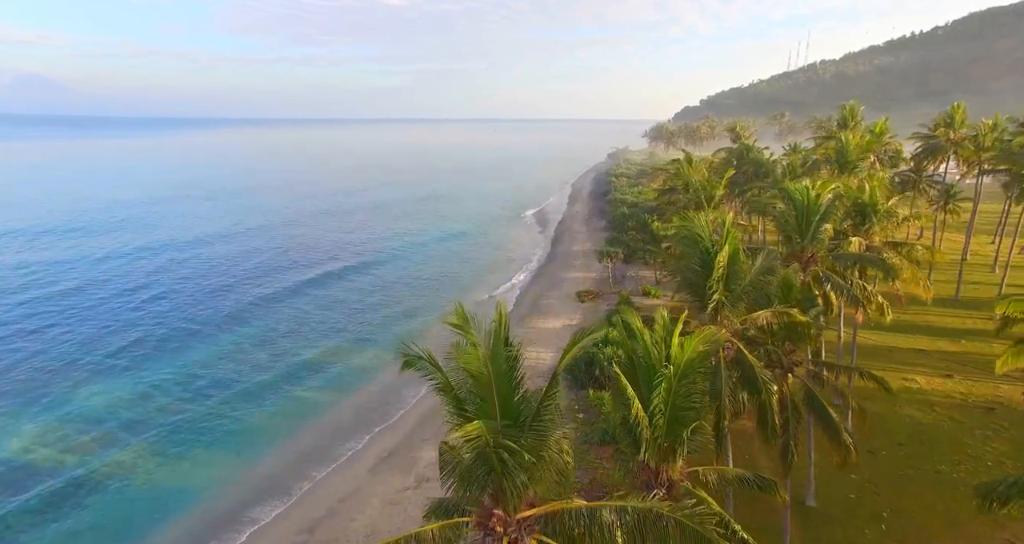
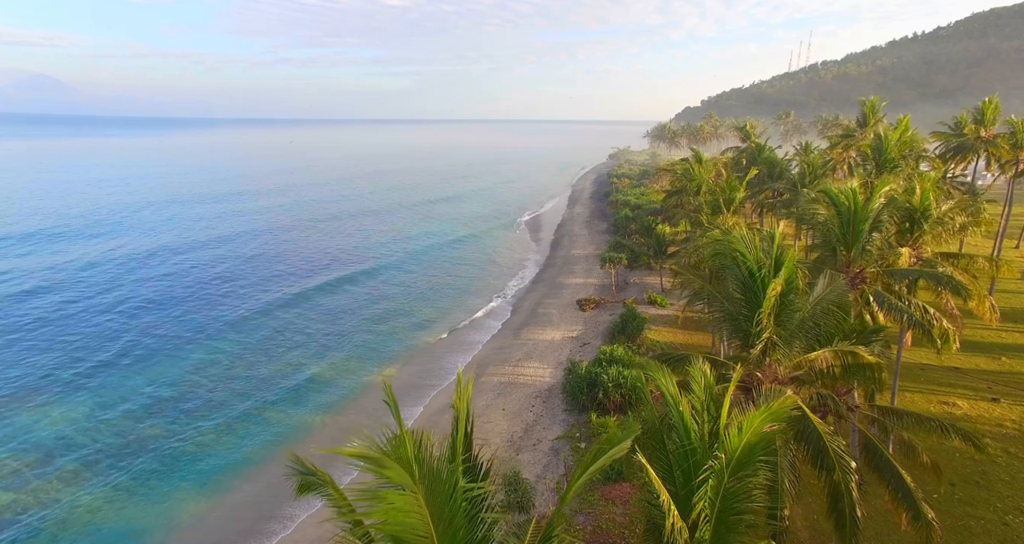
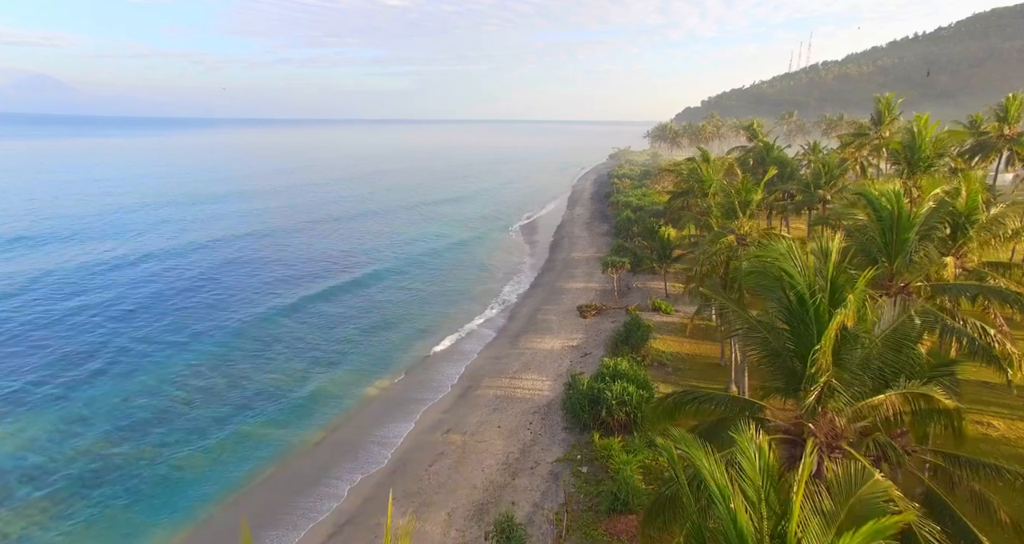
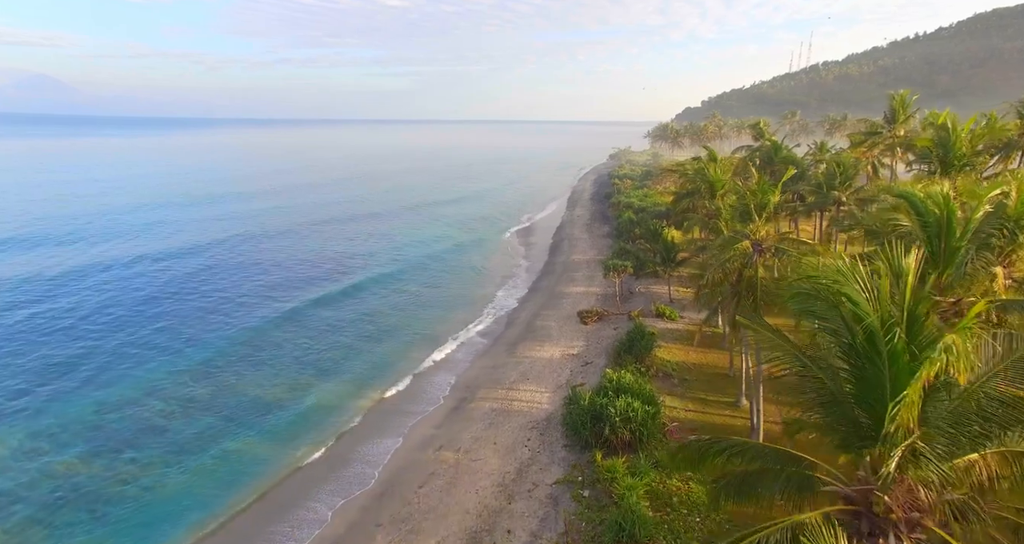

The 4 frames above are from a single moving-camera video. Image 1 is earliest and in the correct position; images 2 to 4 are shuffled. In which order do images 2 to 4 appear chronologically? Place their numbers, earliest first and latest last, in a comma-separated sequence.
2, 3, 4
